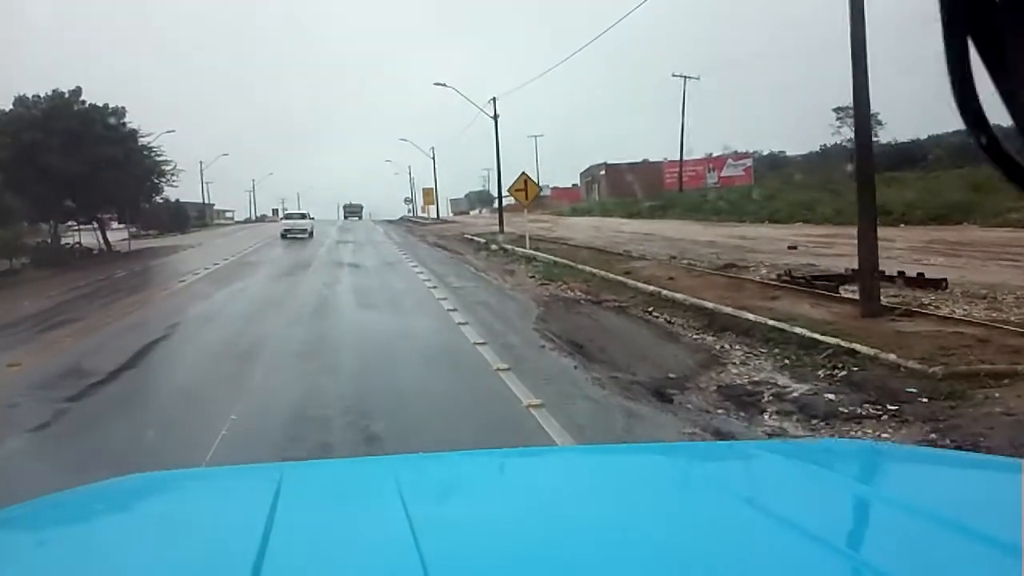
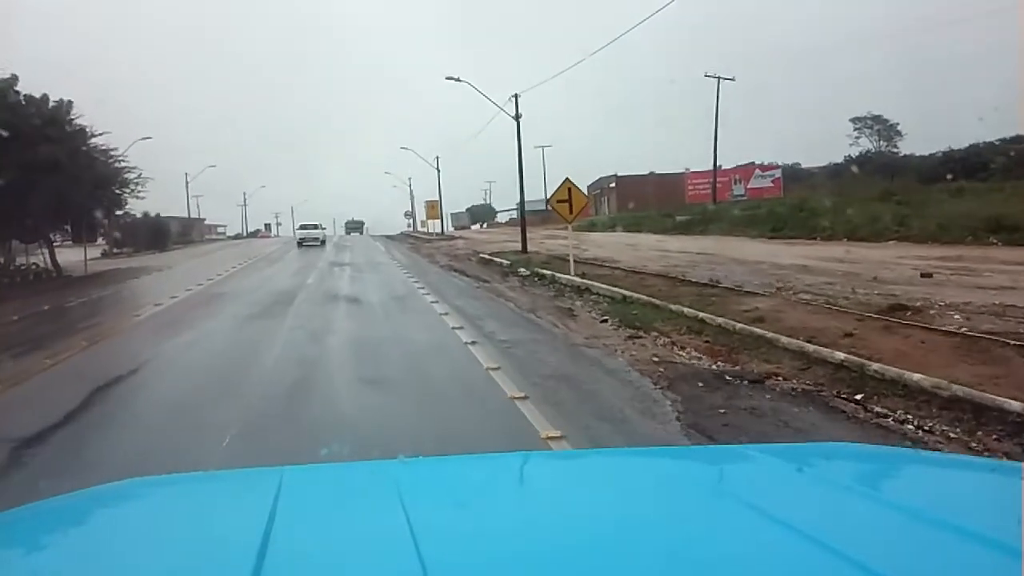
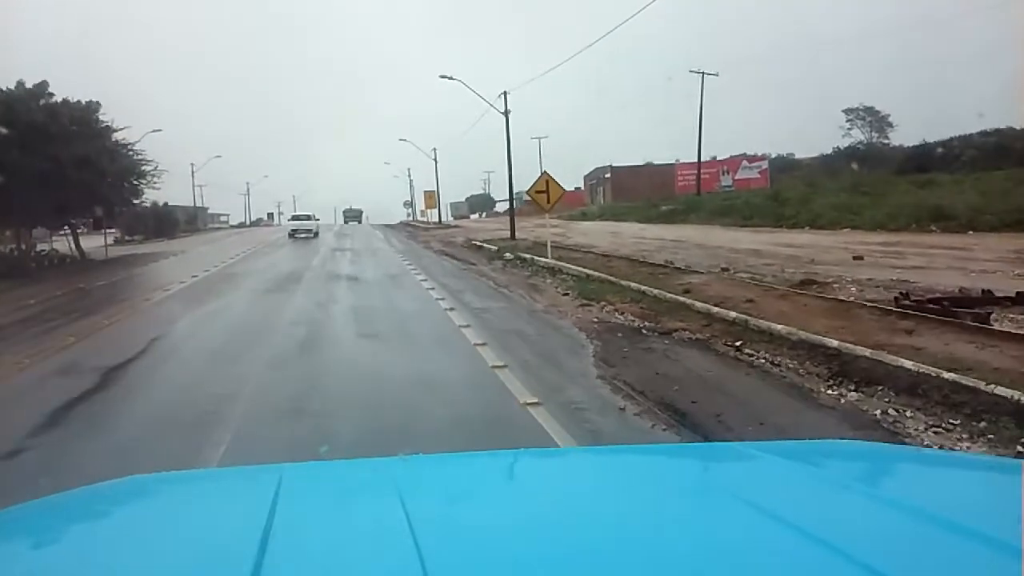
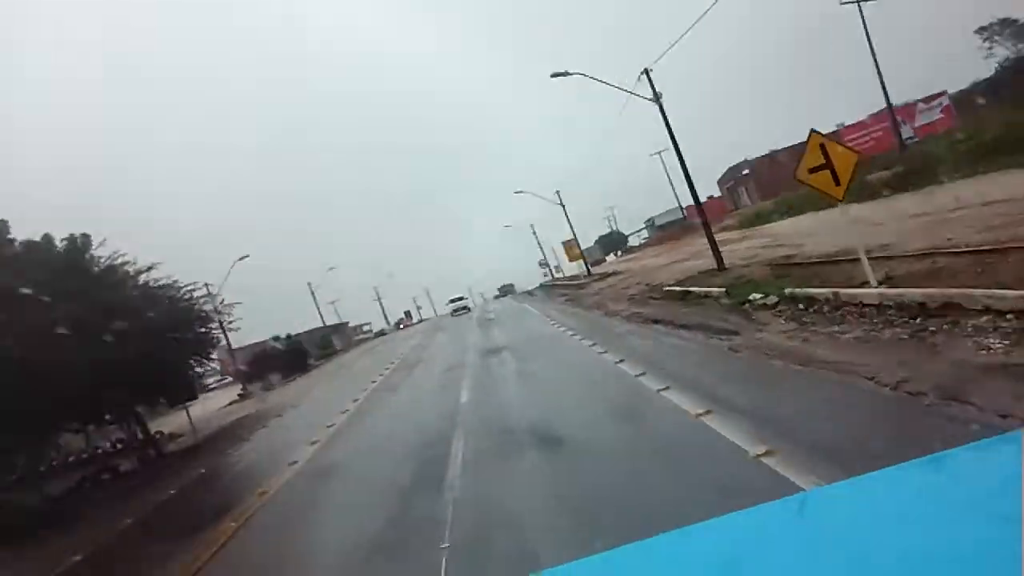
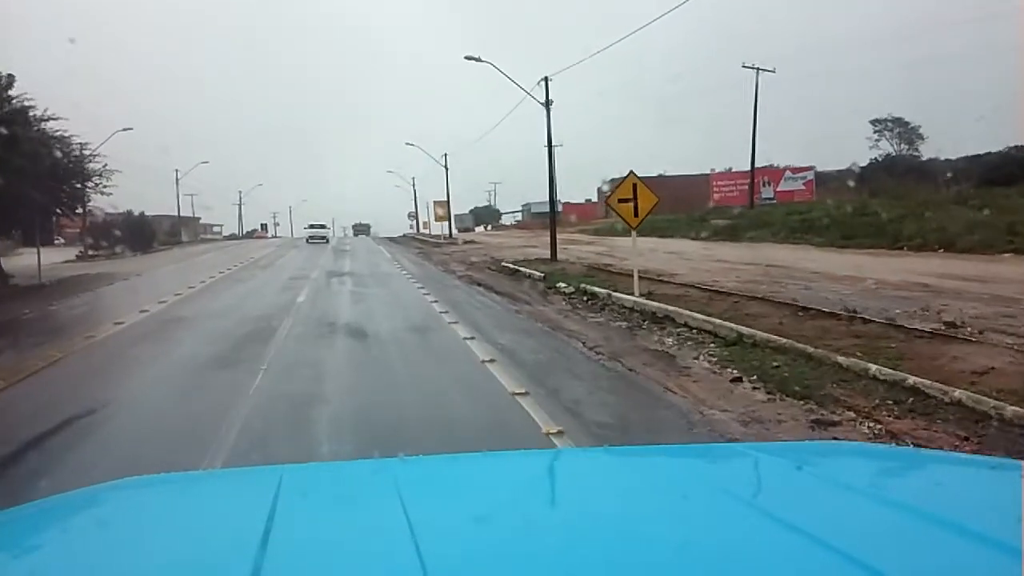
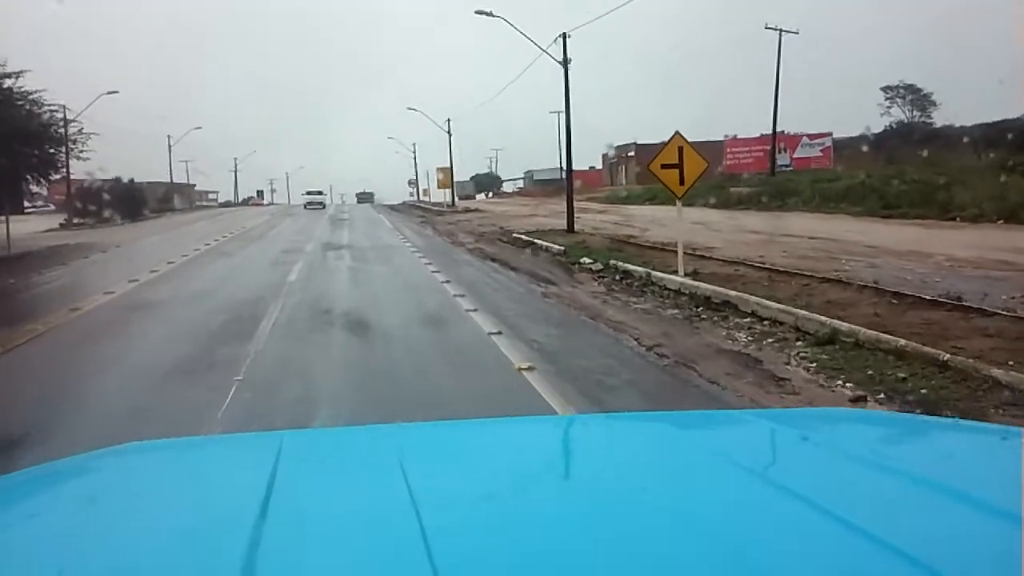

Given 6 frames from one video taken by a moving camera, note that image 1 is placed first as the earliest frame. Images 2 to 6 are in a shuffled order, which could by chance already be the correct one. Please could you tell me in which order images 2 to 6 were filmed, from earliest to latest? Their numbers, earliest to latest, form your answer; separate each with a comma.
3, 2, 5, 6, 4
